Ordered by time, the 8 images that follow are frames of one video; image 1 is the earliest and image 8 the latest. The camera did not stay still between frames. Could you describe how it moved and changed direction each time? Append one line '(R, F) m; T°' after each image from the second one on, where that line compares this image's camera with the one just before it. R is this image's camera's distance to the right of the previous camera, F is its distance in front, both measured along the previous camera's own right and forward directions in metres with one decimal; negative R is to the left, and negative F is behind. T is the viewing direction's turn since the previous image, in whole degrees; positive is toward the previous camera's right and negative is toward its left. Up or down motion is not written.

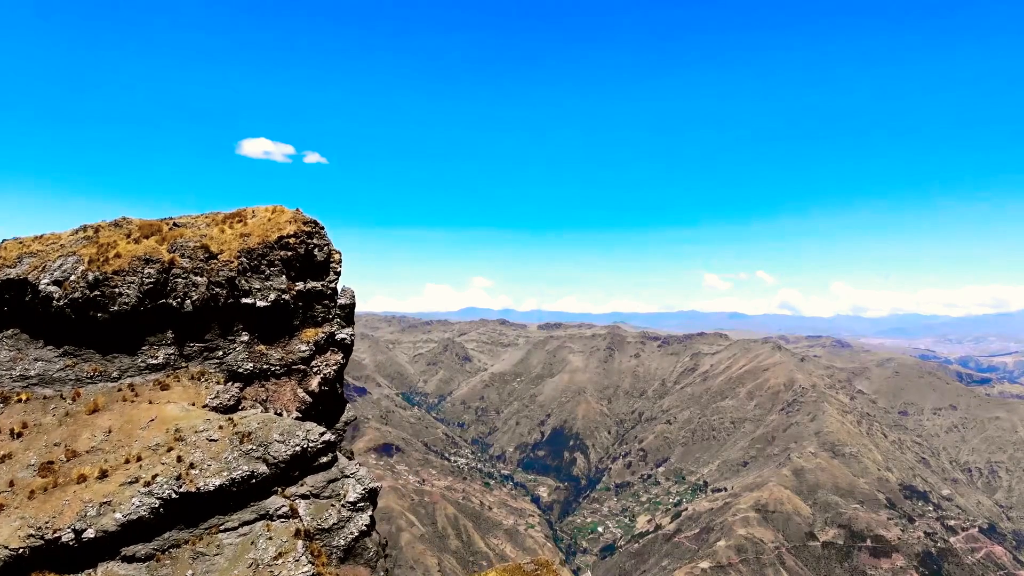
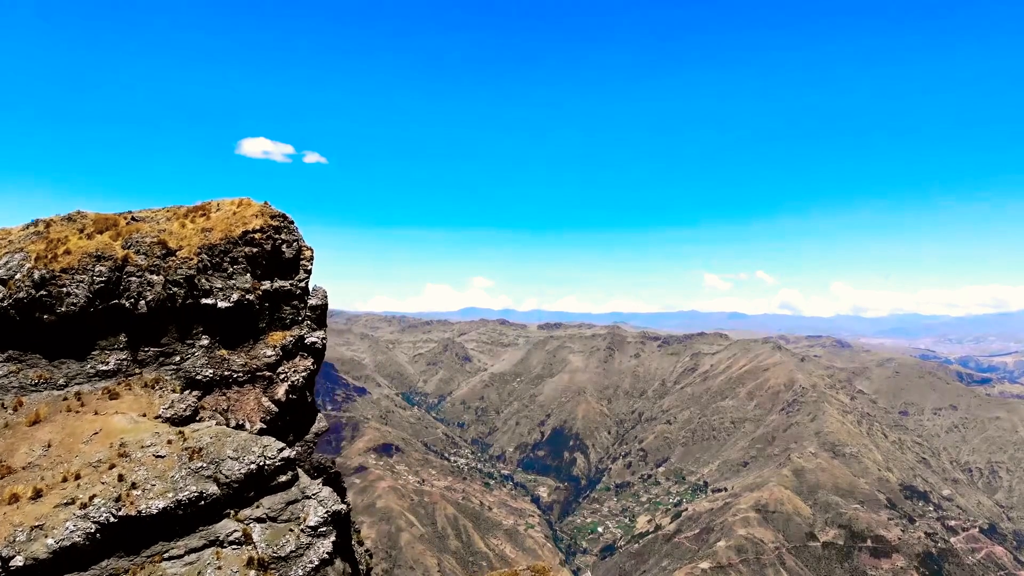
(+0.2, +0.7) m; 0°
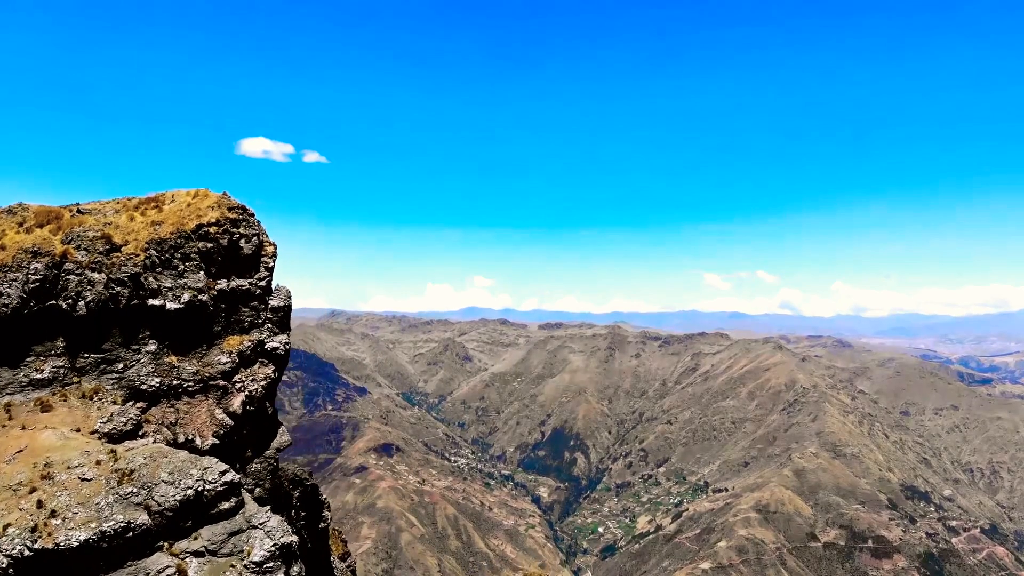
(+0.2, +0.8) m; 0°
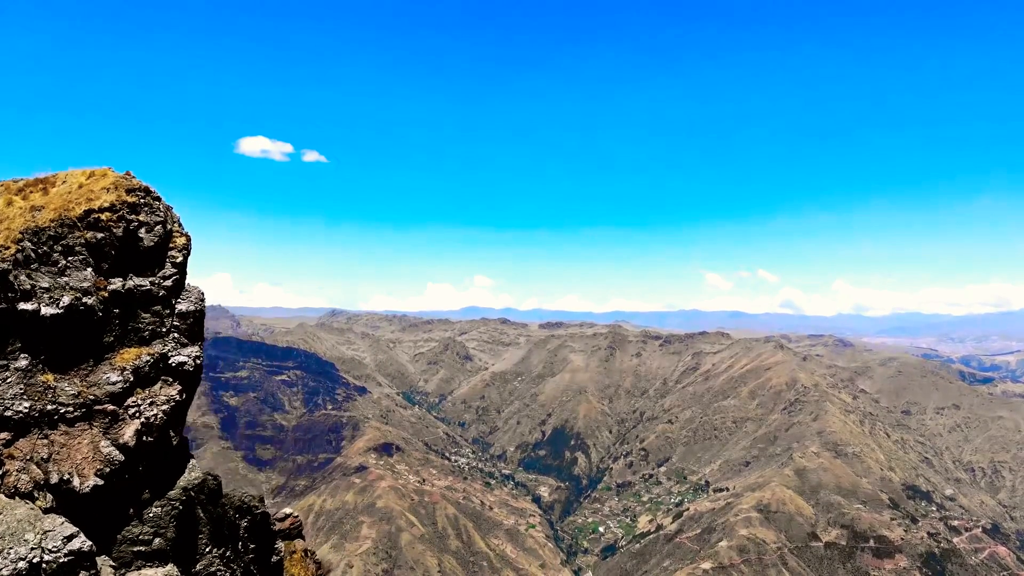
(+0.4, +1.4) m; 0°
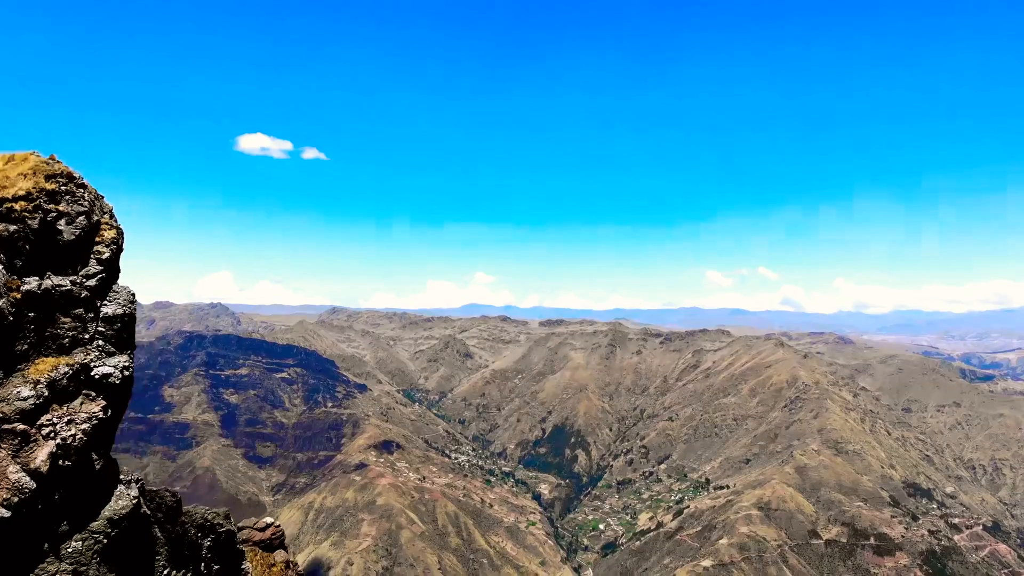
(+0.2, +0.8) m; 0°
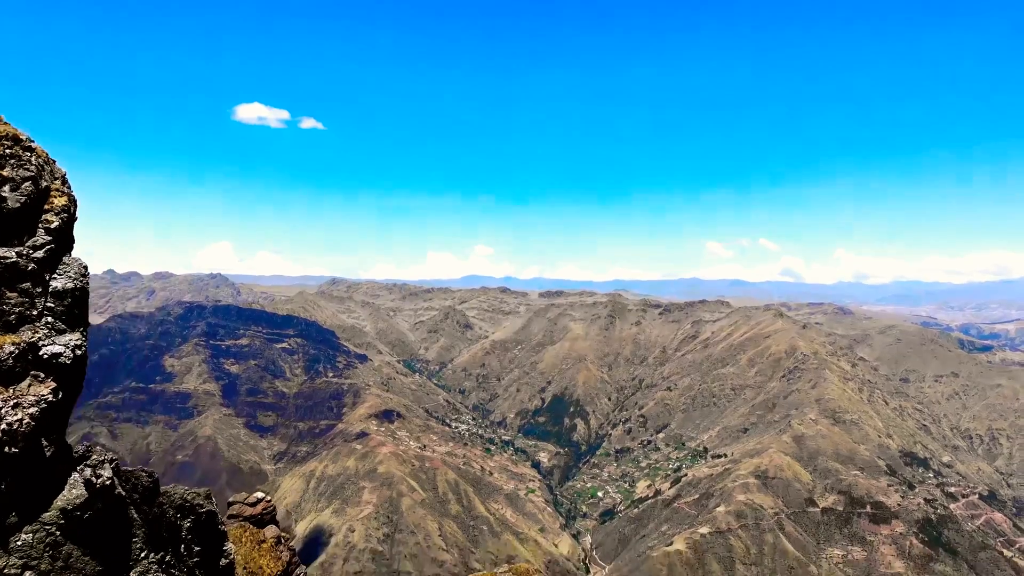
(+0.4, +5.7) m; 0°
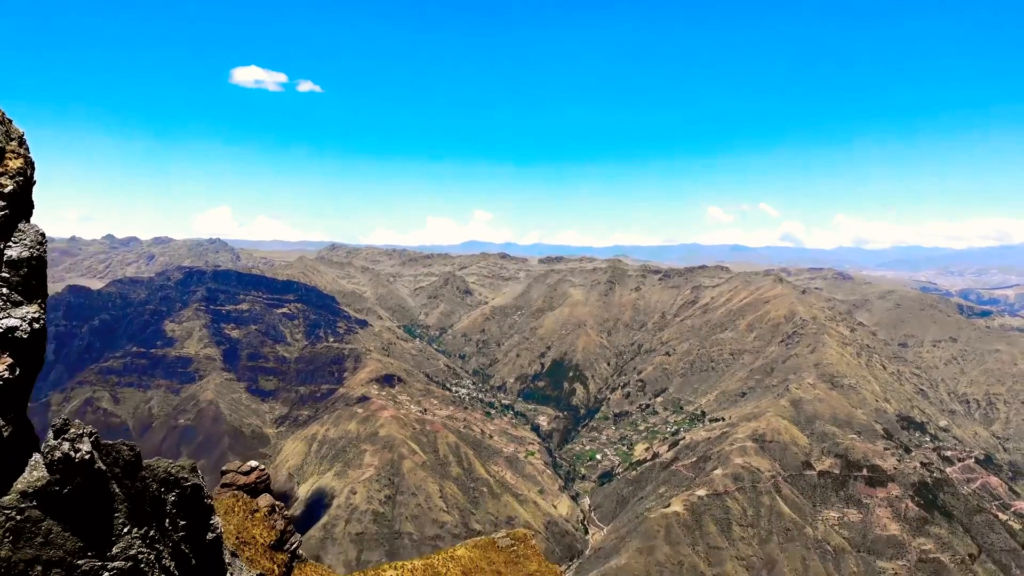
(+0.1, +5.2) m; 0°
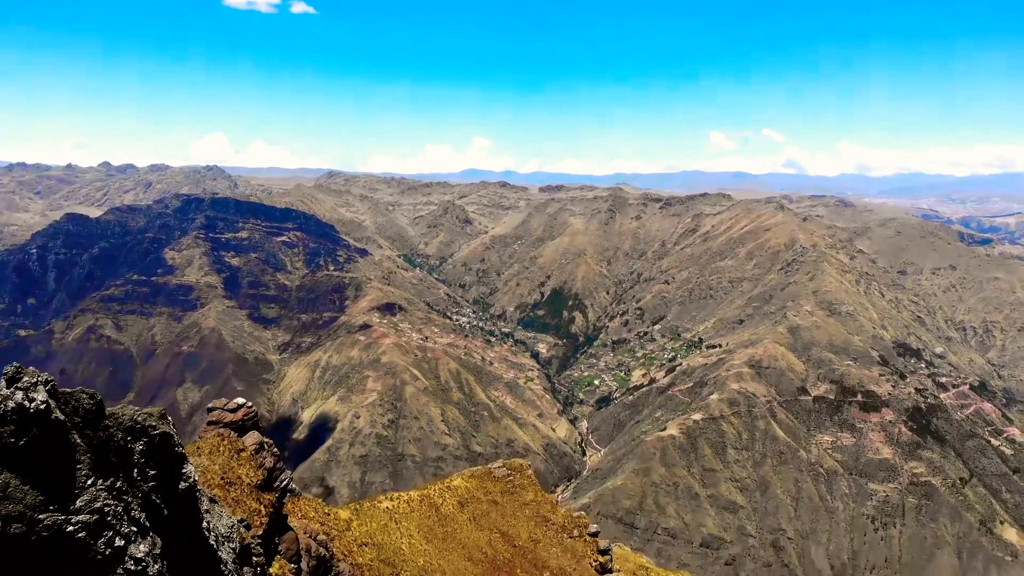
(-0.3, +7.5) m; 0°
